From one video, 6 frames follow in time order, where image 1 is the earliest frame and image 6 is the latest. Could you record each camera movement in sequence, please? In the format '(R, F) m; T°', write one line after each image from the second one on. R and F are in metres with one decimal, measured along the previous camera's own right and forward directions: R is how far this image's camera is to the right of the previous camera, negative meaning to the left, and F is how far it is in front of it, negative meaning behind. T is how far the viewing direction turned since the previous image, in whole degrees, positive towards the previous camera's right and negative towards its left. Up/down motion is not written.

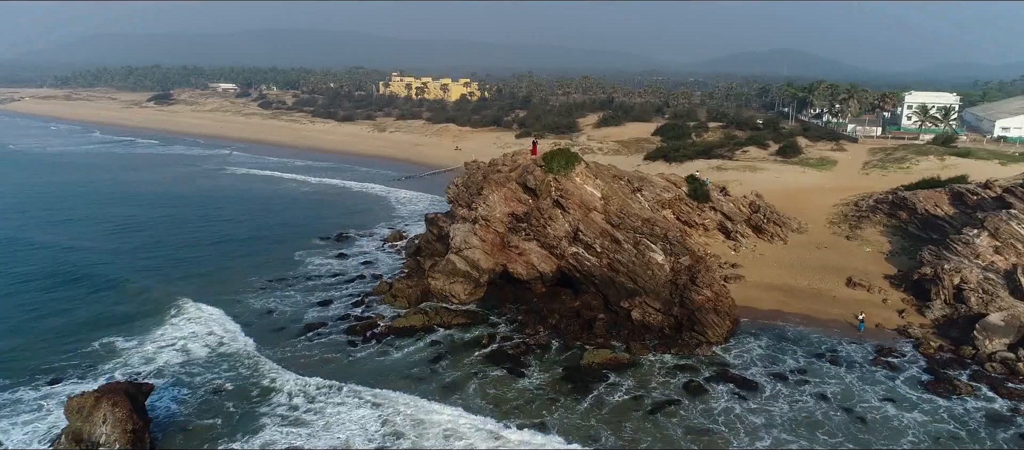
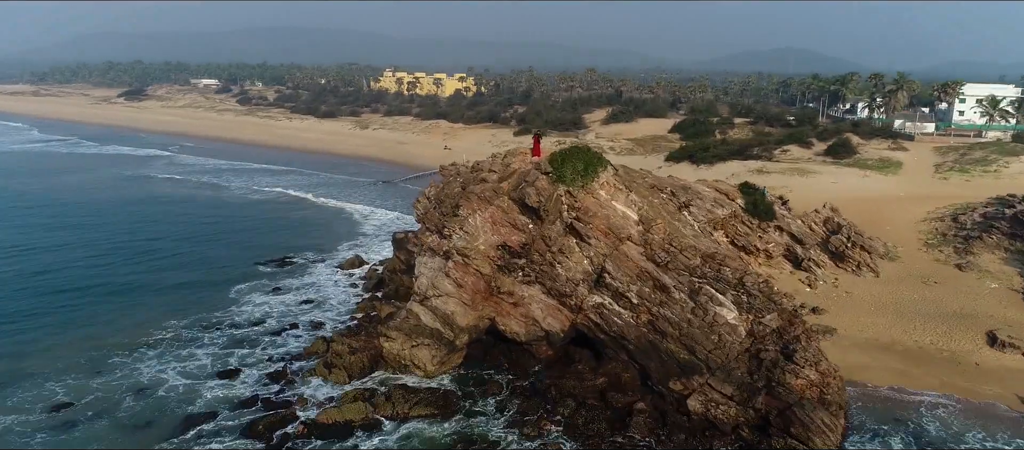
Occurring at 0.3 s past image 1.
(+0.3, +8.2) m; 0°
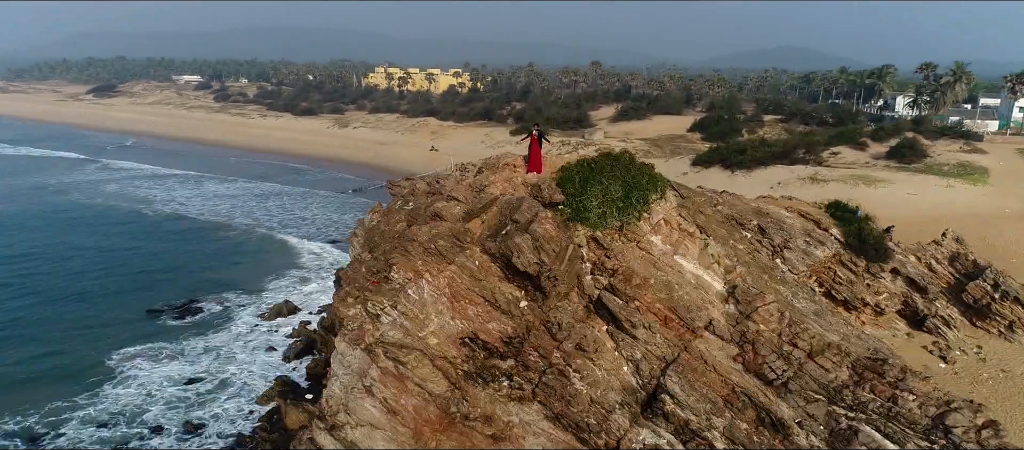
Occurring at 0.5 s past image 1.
(+0.4, +7.4) m; 0°
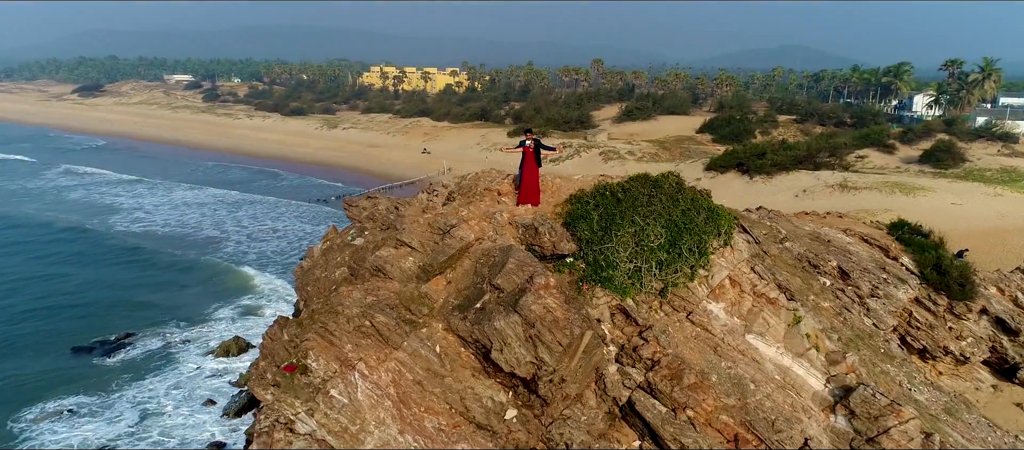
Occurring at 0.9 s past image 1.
(+0.2, +3.1) m; 0°
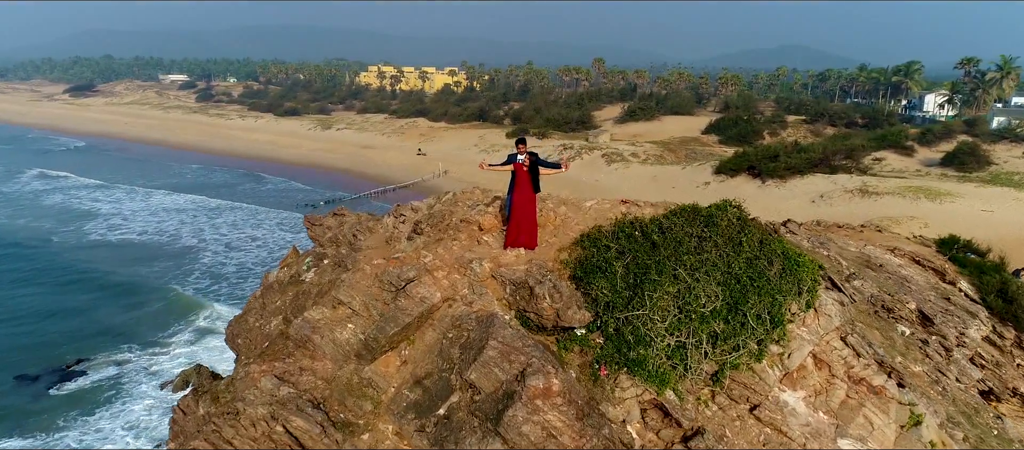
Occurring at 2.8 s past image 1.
(+0.1, +1.8) m; 0°
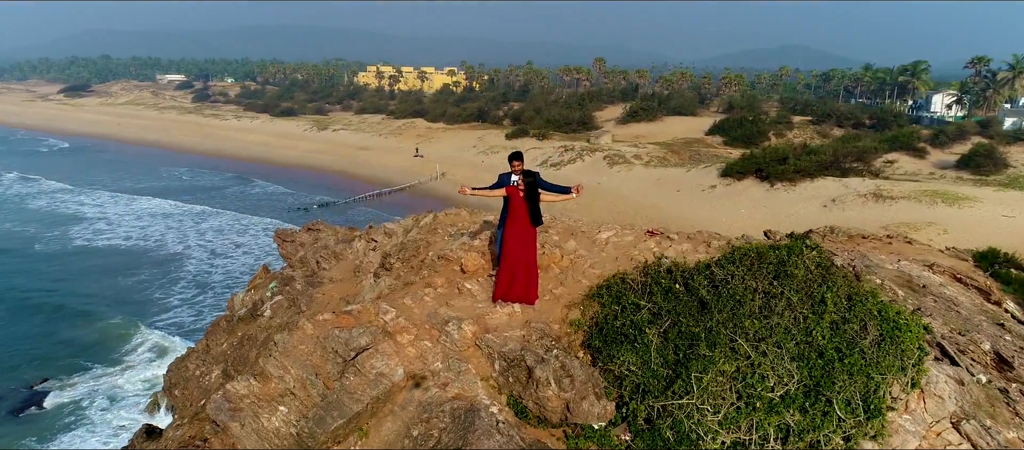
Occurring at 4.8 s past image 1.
(0.0, +1.1) m; 0°
